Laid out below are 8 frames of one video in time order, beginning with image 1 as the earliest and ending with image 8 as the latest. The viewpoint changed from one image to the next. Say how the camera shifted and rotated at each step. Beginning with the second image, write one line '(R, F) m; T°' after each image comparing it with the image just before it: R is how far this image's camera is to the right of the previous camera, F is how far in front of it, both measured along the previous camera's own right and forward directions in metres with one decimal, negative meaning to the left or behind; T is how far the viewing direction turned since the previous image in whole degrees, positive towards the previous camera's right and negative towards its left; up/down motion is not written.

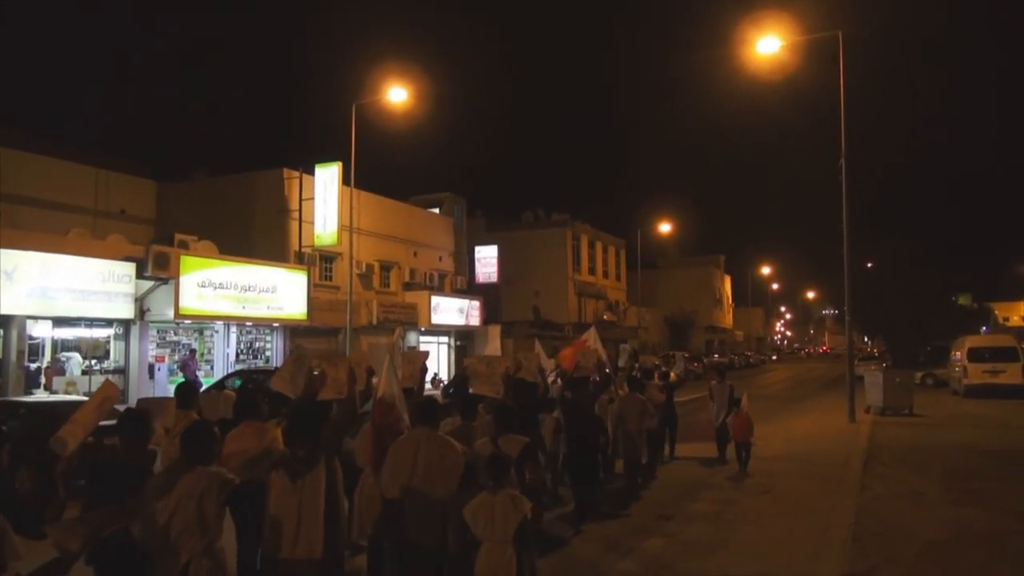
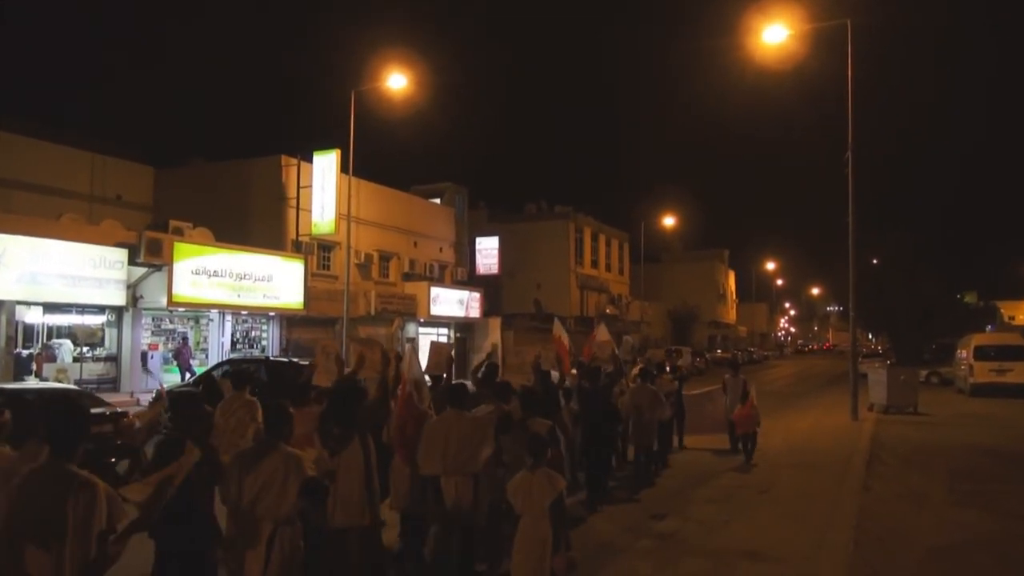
(+0.1, +0.3) m; 0°
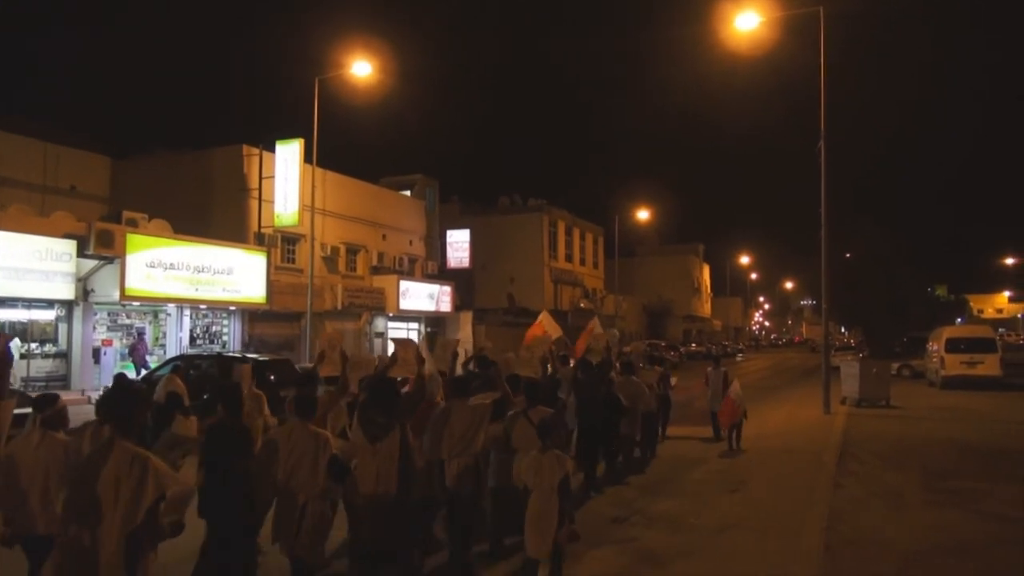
(+0.2, +0.5) m; +1°
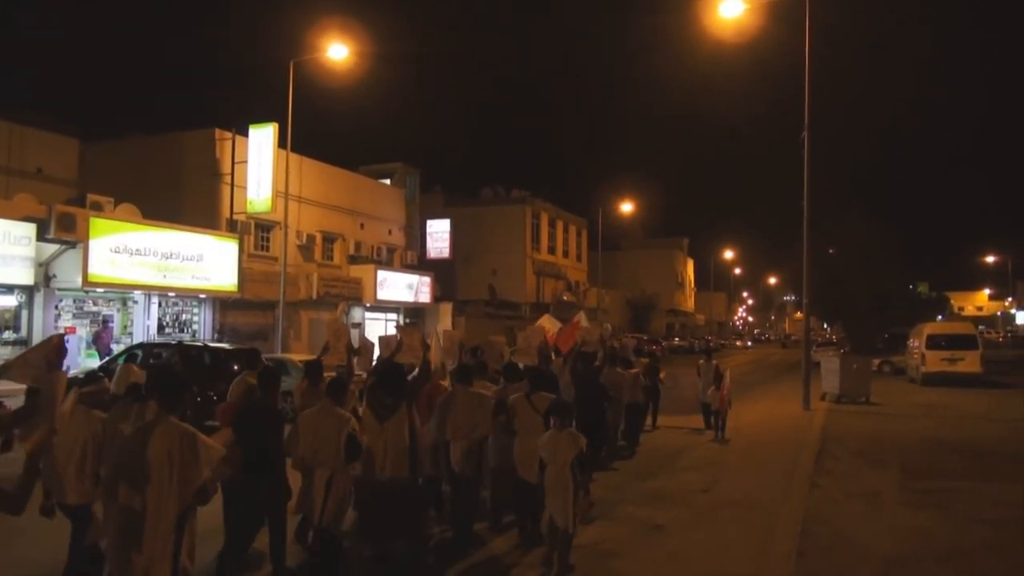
(+0.2, +0.4) m; +1°
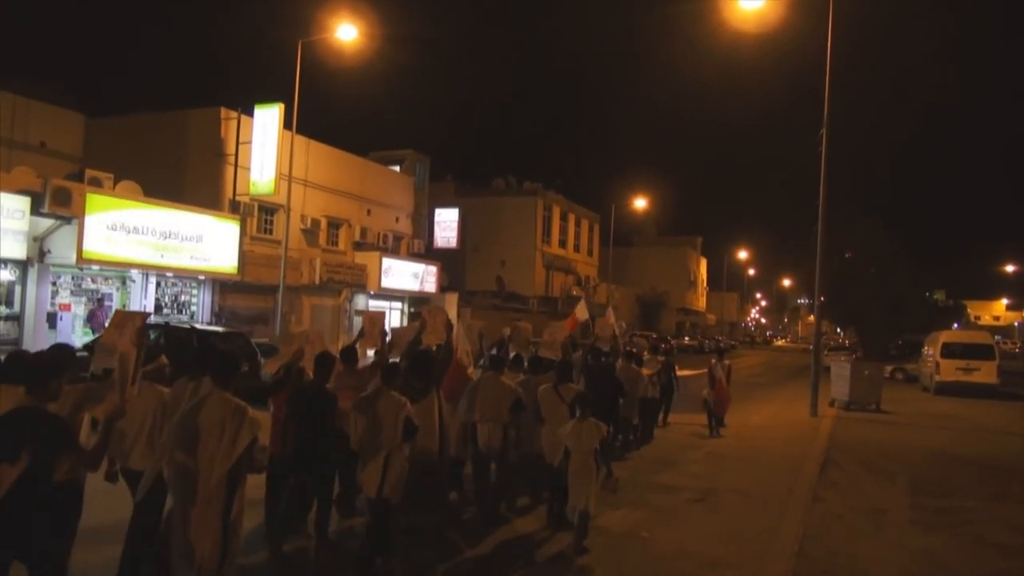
(+0.2, +0.5) m; -1°
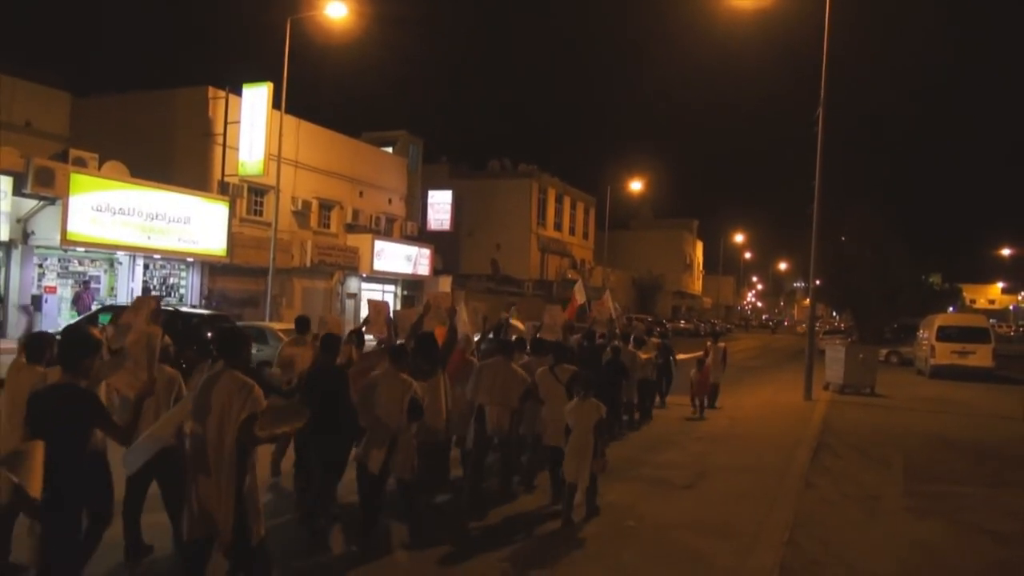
(+0.1, +0.2) m; 0°
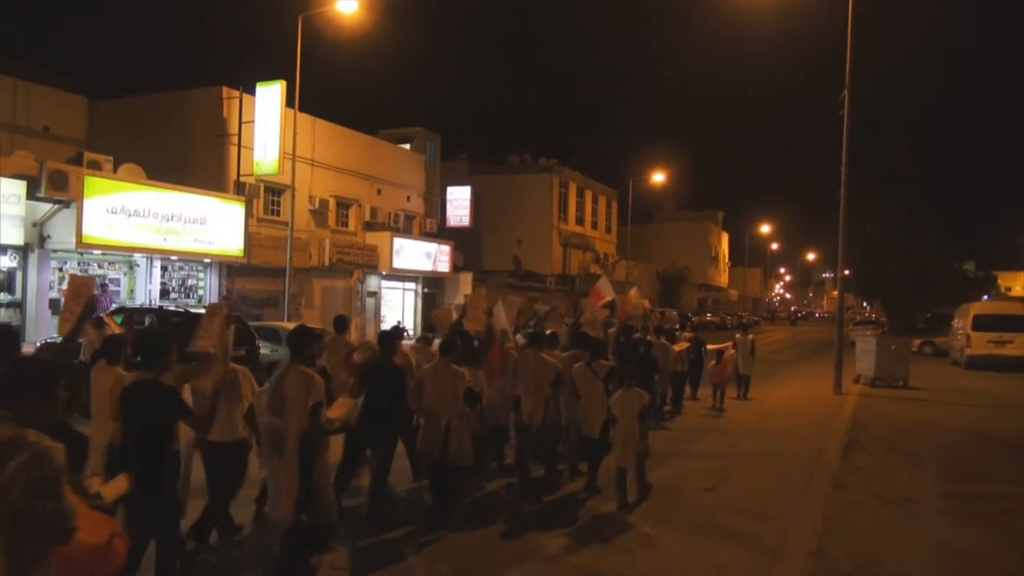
(+0.1, +0.4) m; -2°
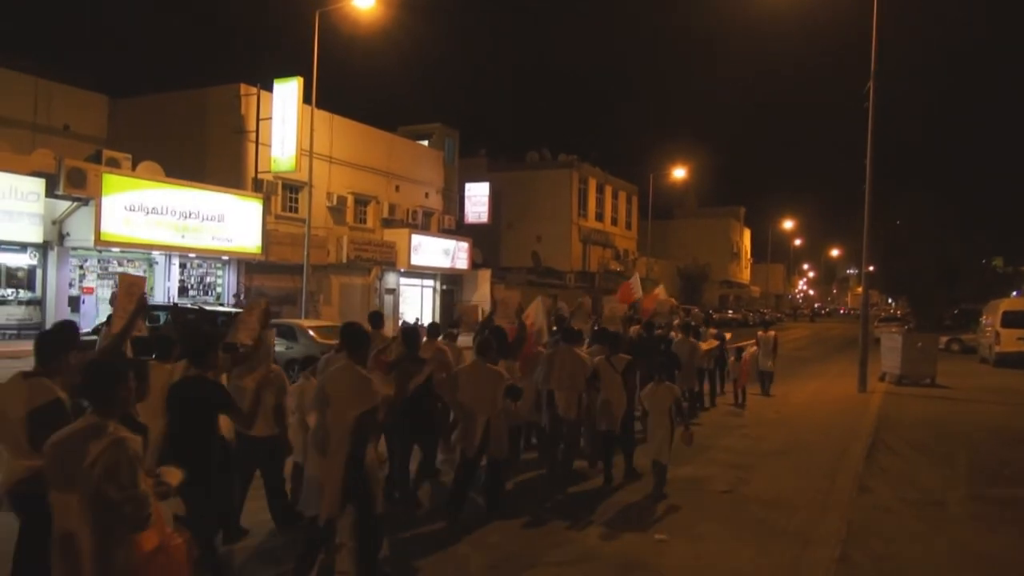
(+0.1, +0.2) m; -1°
